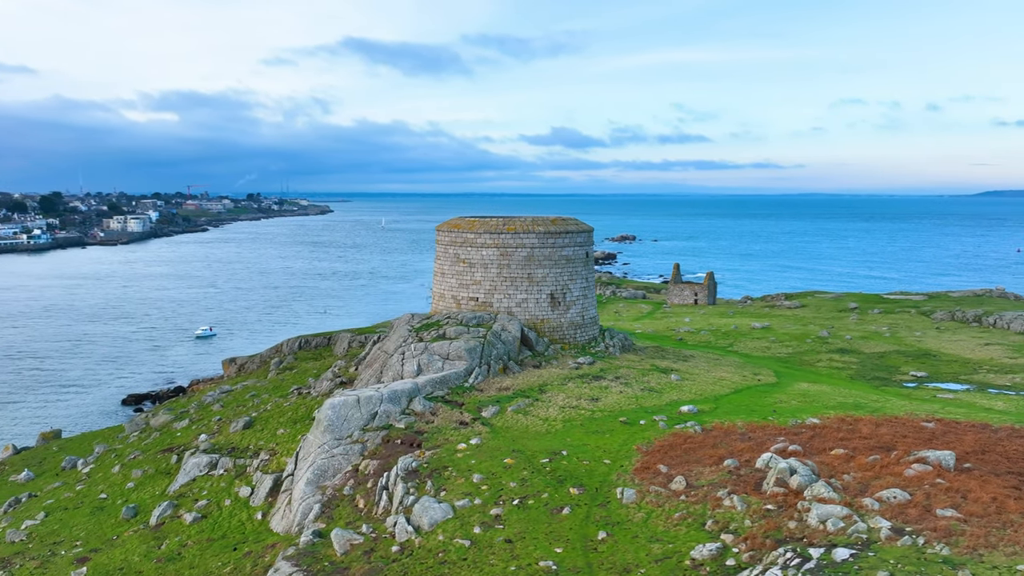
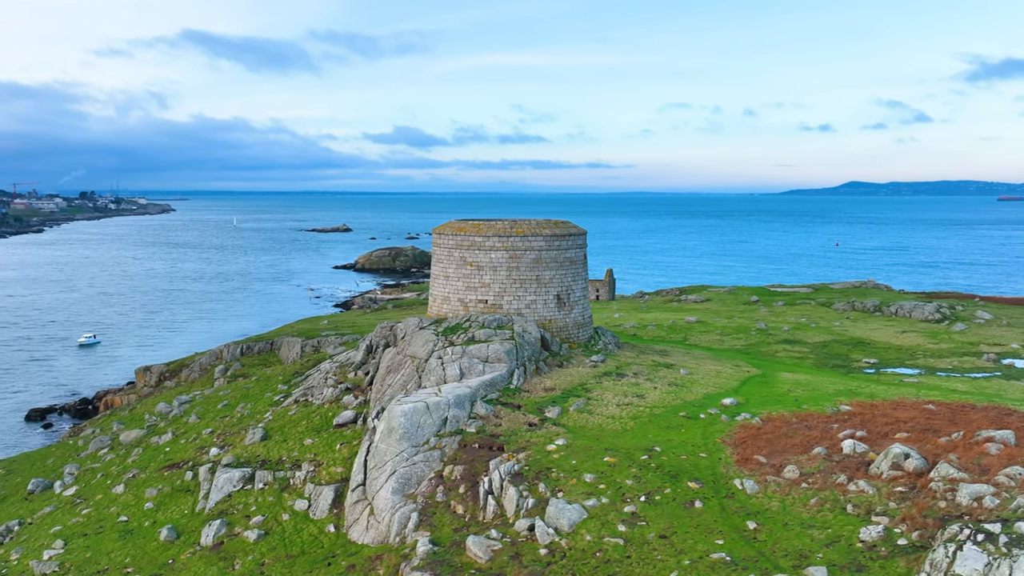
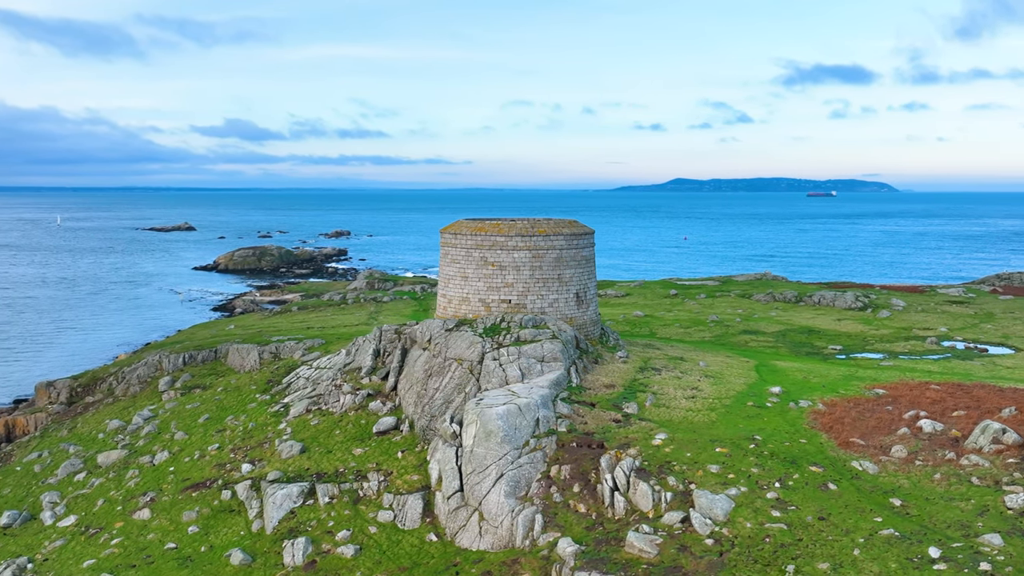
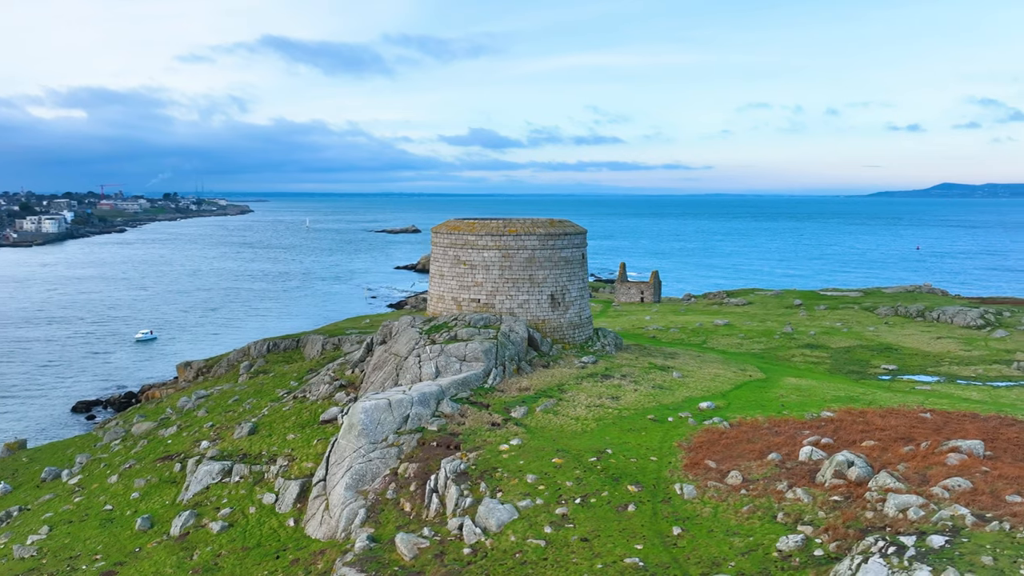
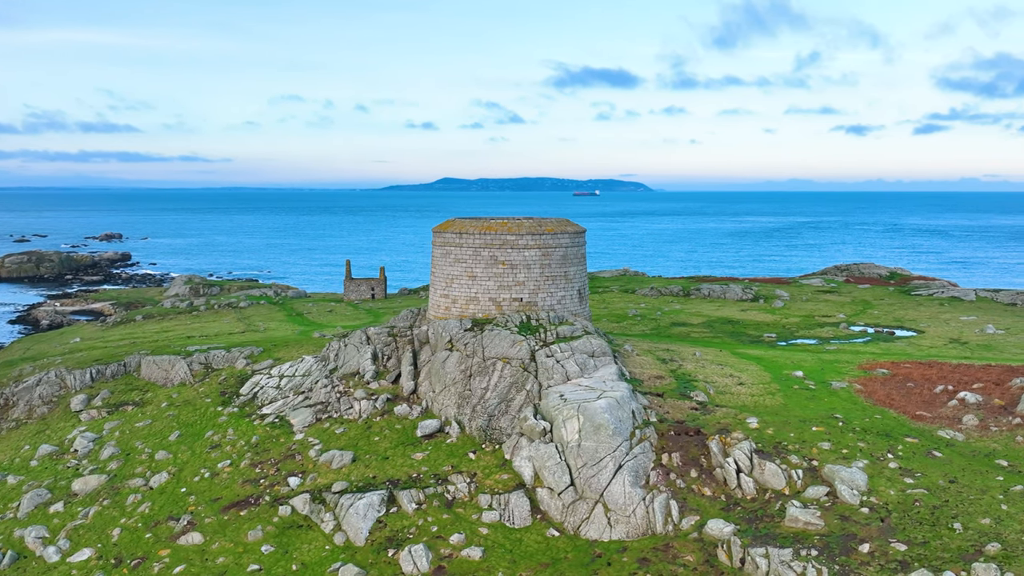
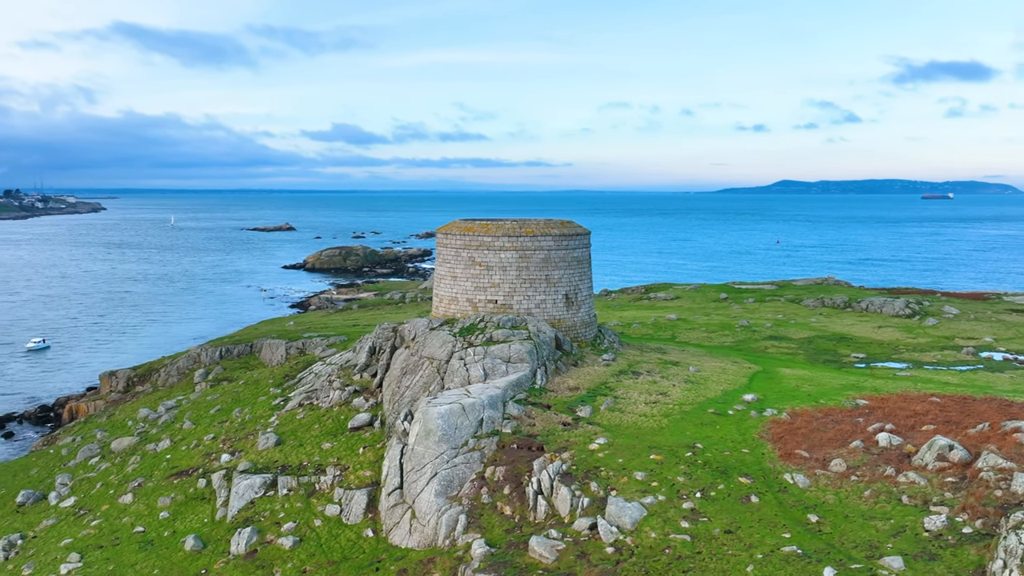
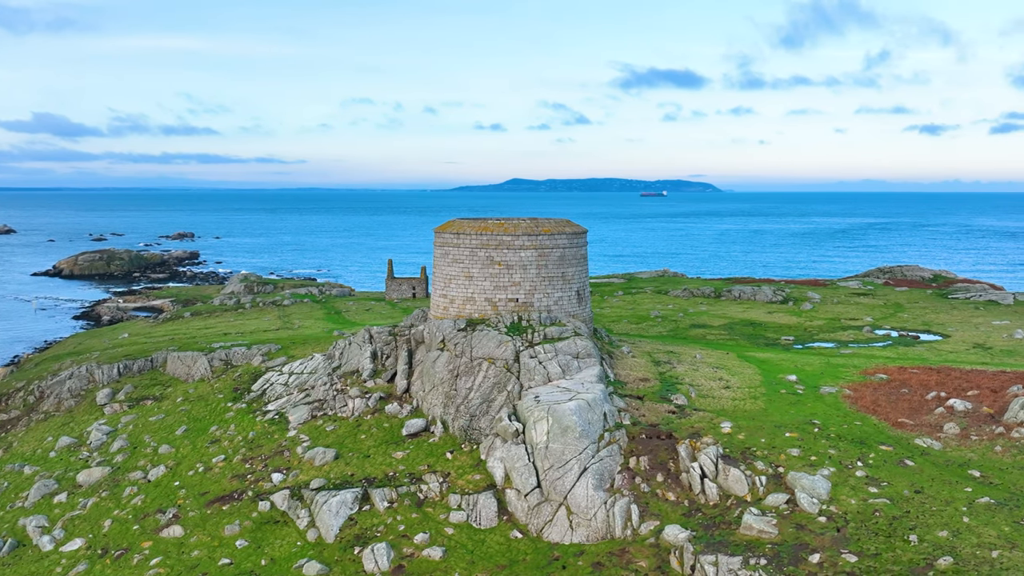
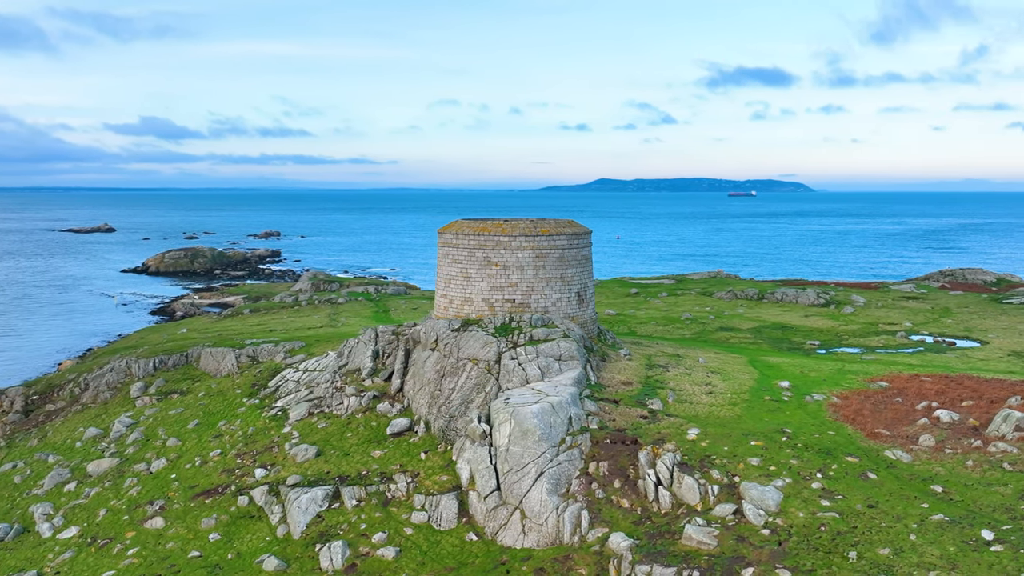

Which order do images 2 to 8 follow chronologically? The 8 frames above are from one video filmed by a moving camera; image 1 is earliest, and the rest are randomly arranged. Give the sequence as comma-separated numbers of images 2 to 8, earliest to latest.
4, 2, 6, 3, 8, 7, 5
